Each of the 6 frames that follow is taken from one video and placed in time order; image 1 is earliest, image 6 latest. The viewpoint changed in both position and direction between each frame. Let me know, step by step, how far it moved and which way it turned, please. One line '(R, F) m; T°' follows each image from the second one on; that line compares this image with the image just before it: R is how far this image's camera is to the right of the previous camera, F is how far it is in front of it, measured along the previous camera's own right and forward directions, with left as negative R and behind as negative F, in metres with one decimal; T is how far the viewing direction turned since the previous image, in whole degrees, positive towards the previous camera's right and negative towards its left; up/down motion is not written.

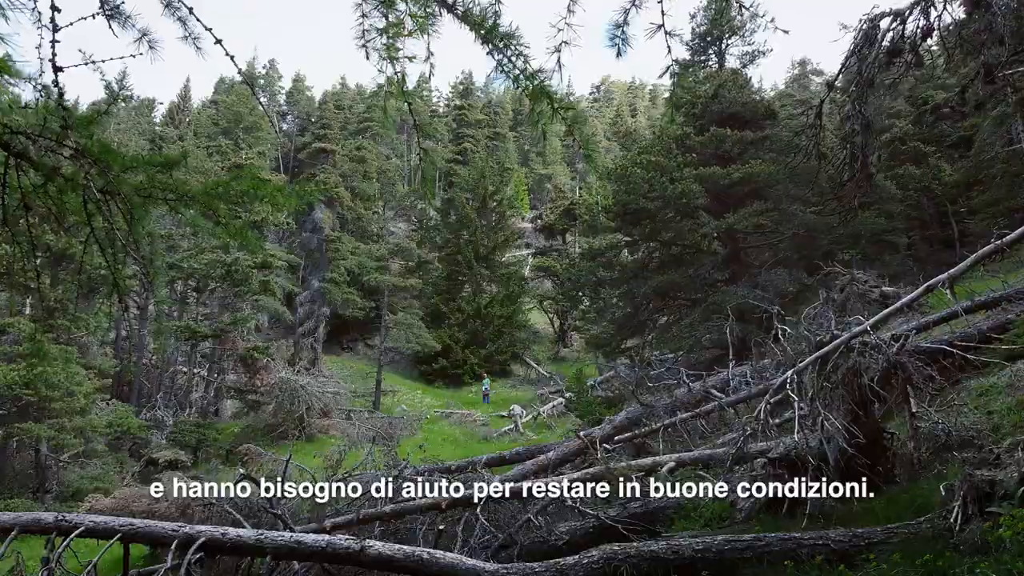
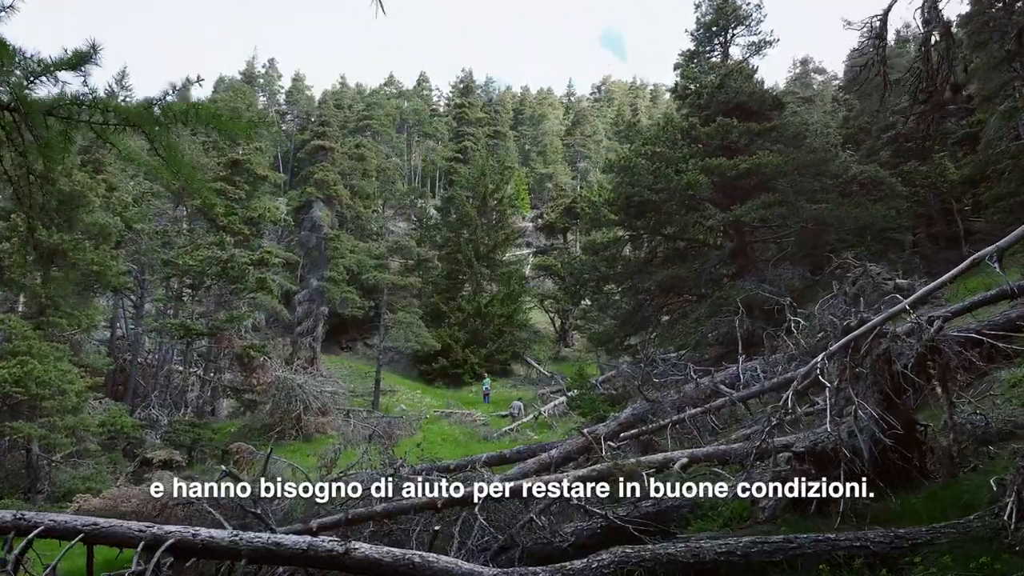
(0.0, +0.3) m; 0°
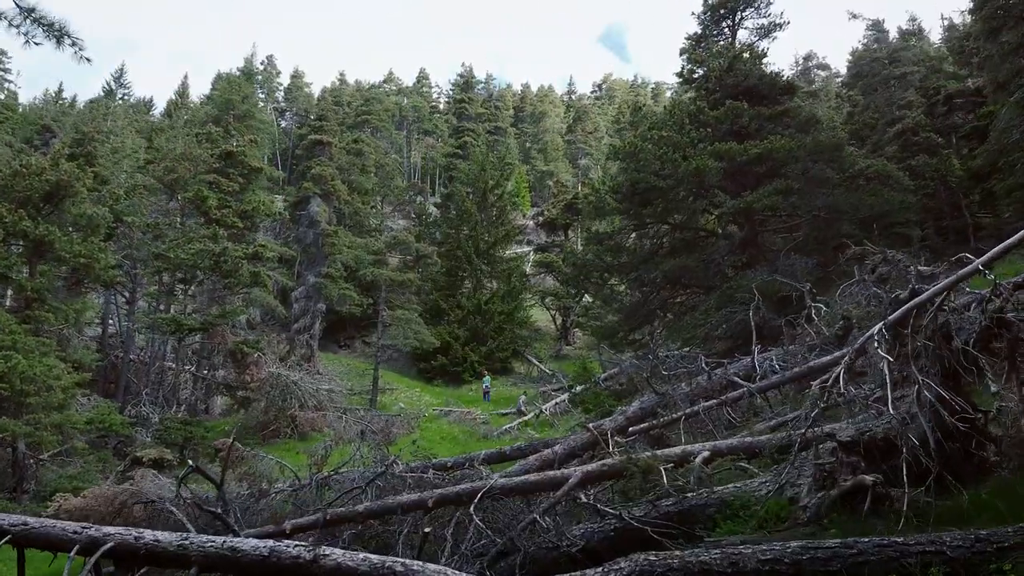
(0.0, +0.5) m; 0°
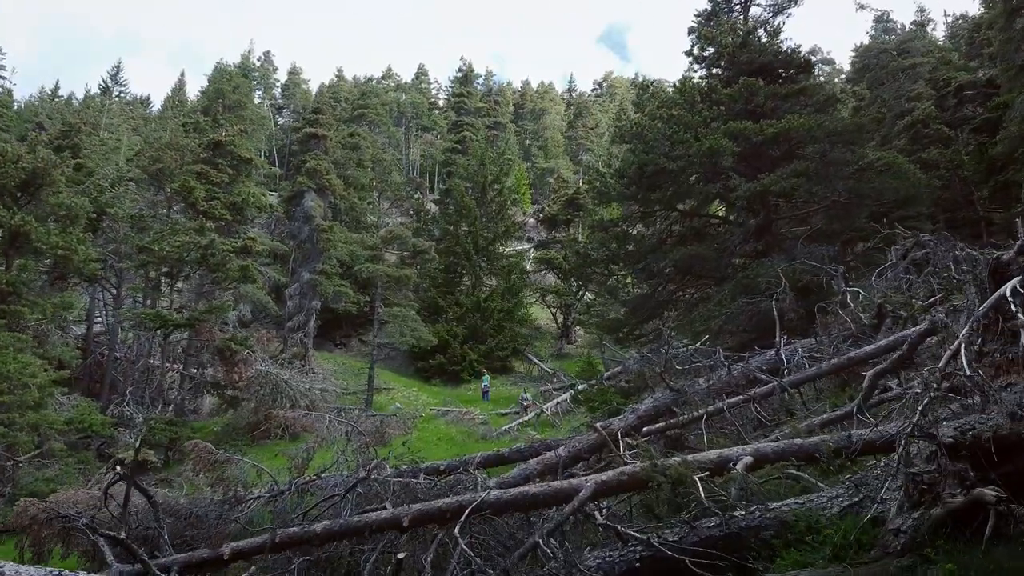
(0.0, +0.8) m; 0°
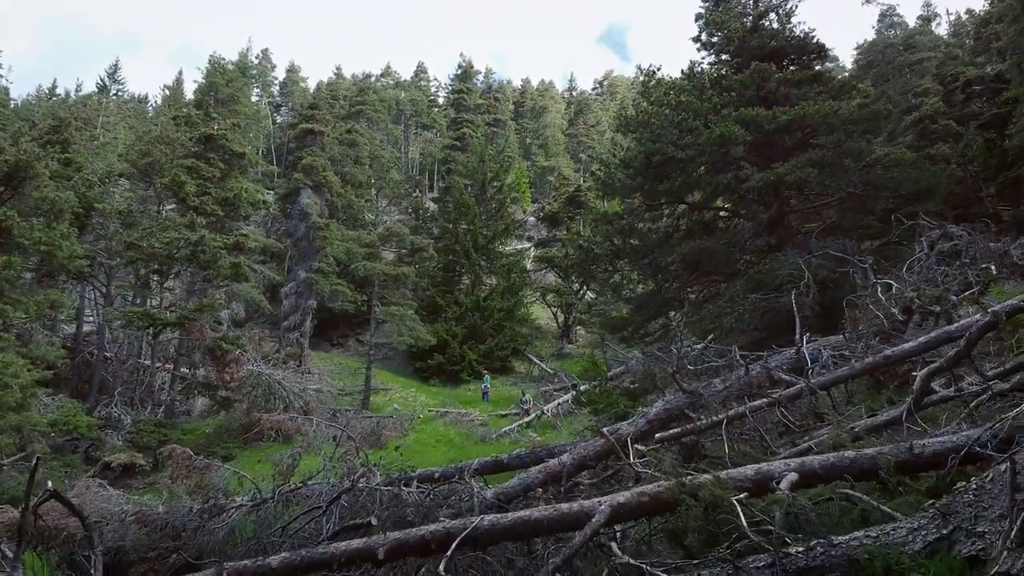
(0.0, +0.5) m; 0°
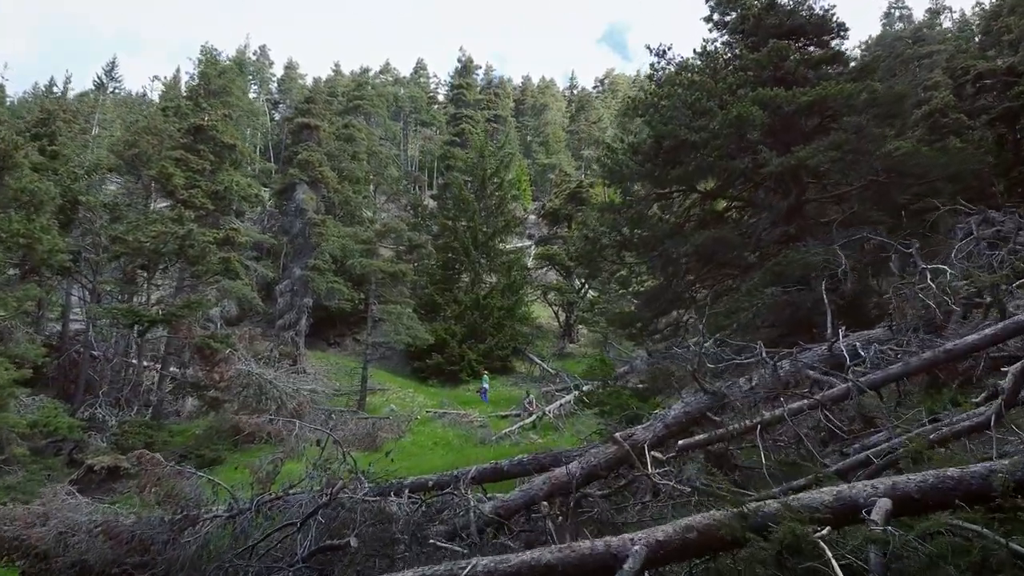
(0.0, +0.7) m; 0°
